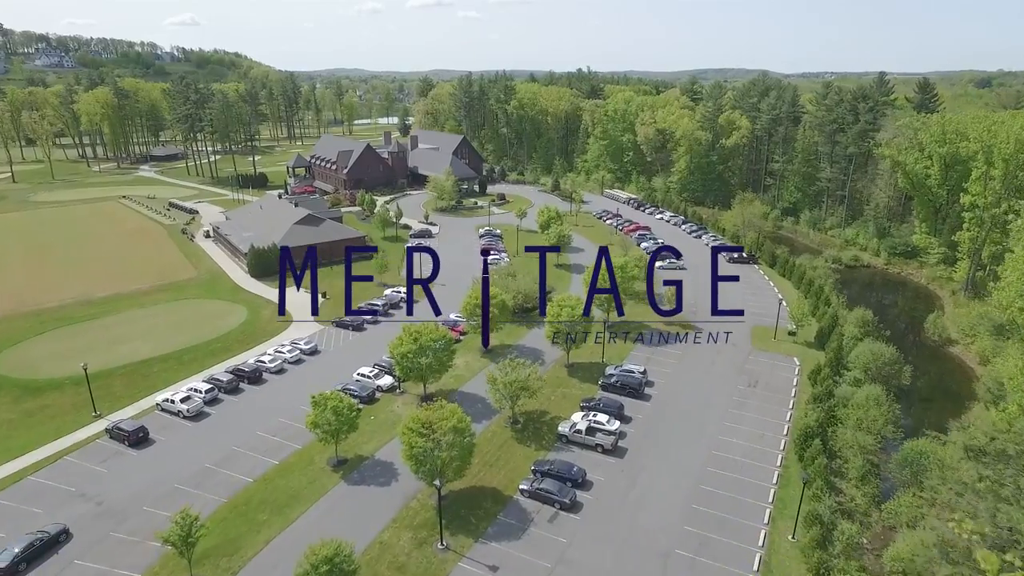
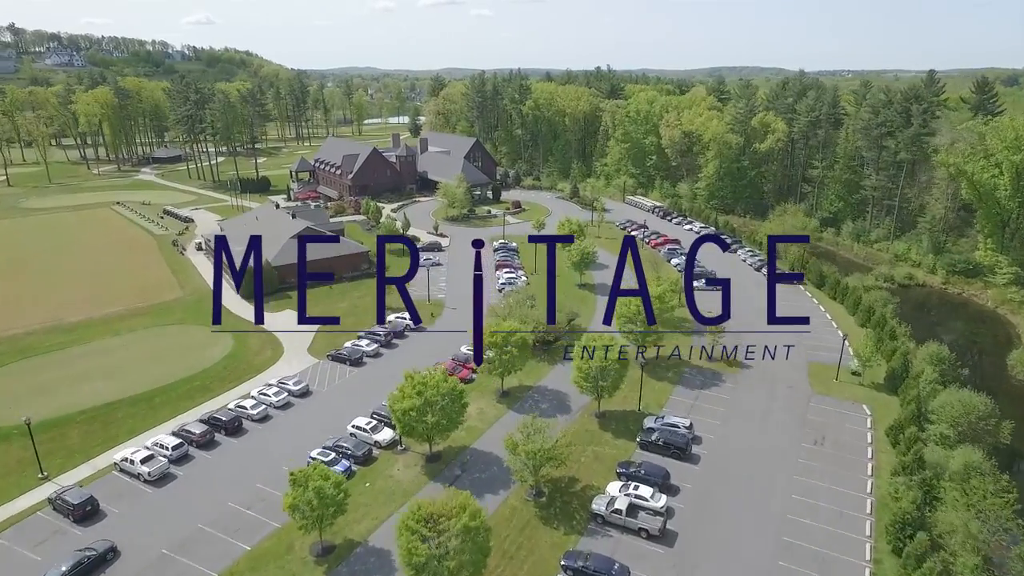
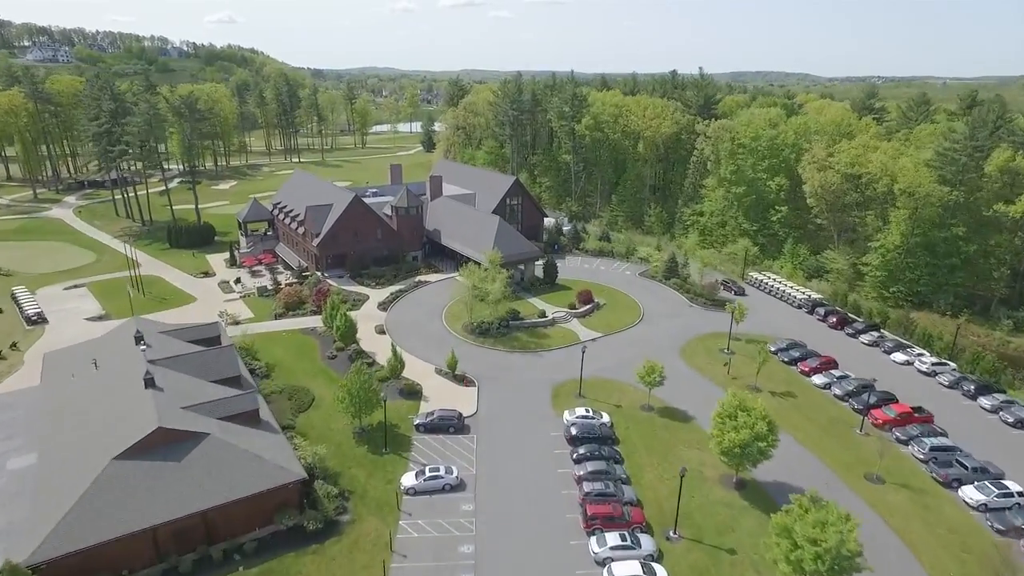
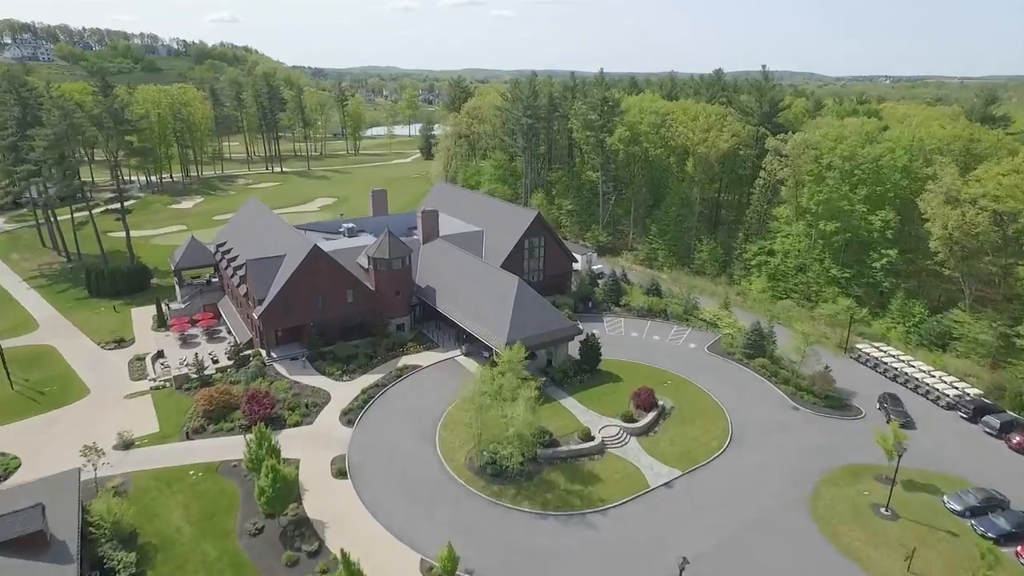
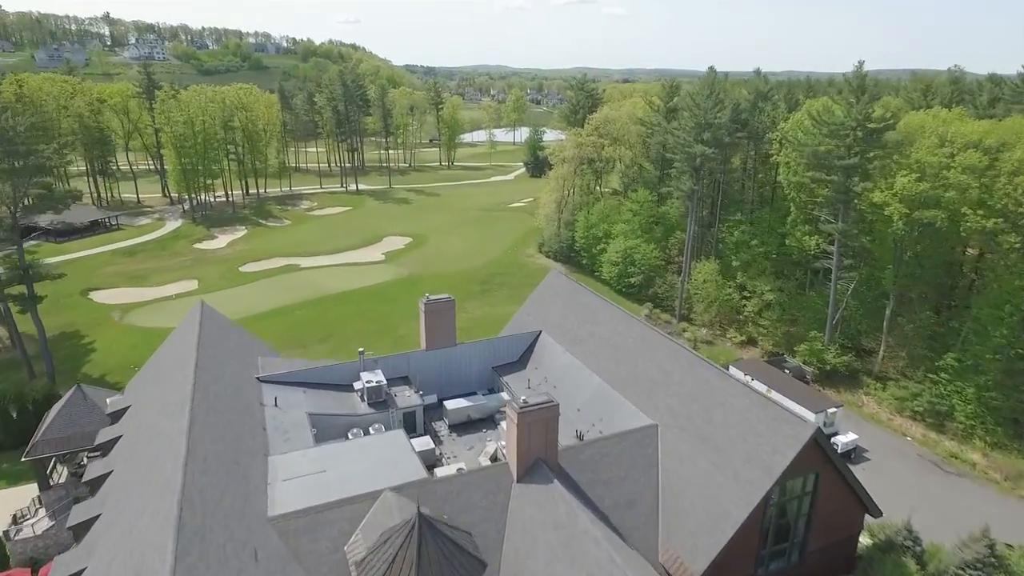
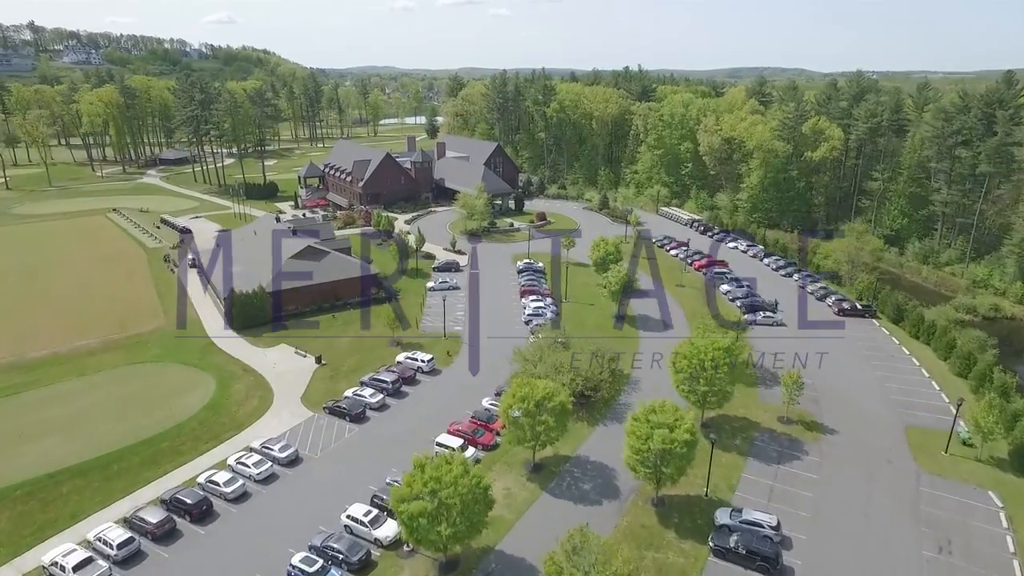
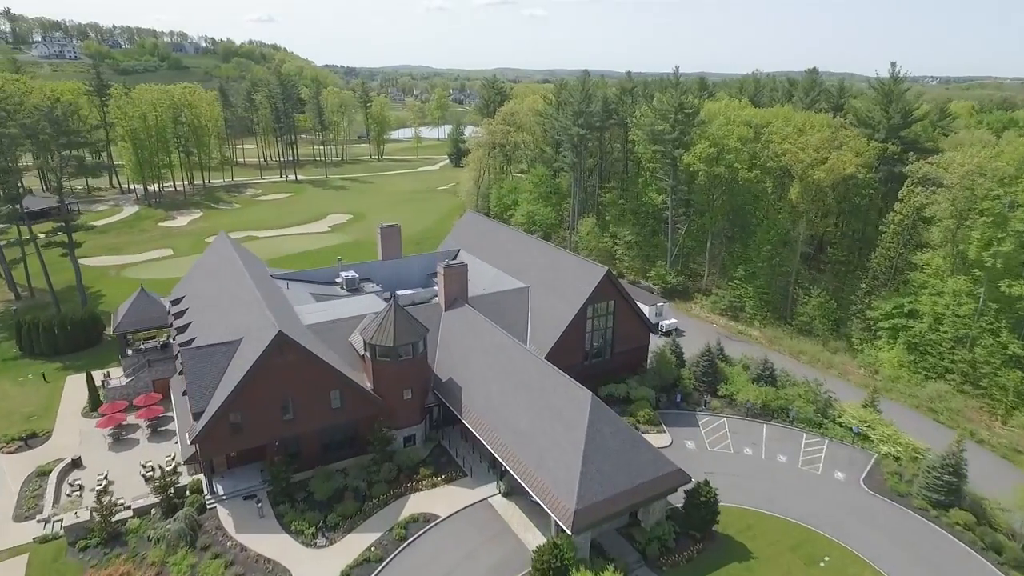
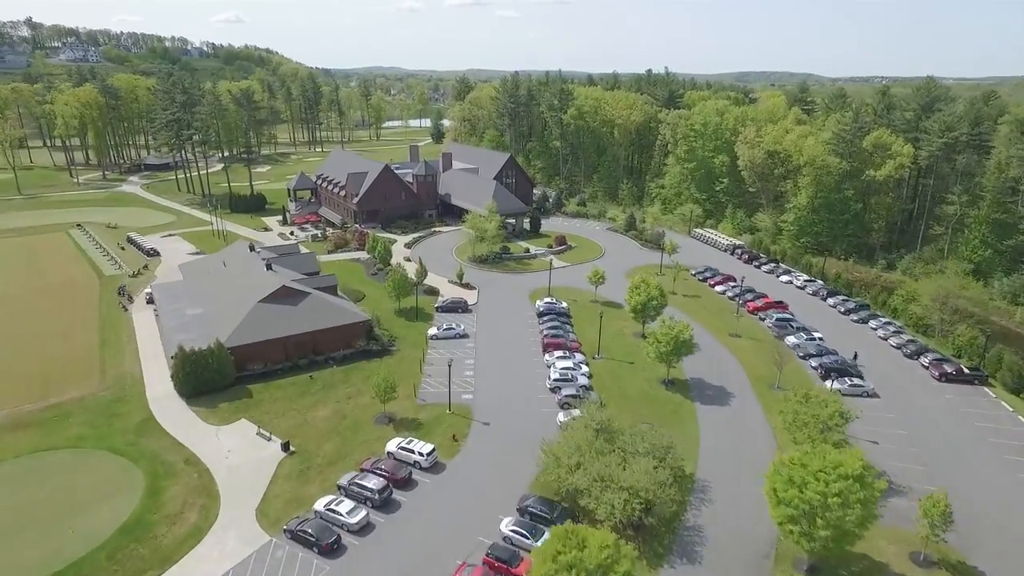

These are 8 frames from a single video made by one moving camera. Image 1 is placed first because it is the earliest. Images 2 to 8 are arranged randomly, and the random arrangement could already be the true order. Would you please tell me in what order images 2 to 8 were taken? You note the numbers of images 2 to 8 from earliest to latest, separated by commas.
2, 6, 8, 3, 4, 7, 5
